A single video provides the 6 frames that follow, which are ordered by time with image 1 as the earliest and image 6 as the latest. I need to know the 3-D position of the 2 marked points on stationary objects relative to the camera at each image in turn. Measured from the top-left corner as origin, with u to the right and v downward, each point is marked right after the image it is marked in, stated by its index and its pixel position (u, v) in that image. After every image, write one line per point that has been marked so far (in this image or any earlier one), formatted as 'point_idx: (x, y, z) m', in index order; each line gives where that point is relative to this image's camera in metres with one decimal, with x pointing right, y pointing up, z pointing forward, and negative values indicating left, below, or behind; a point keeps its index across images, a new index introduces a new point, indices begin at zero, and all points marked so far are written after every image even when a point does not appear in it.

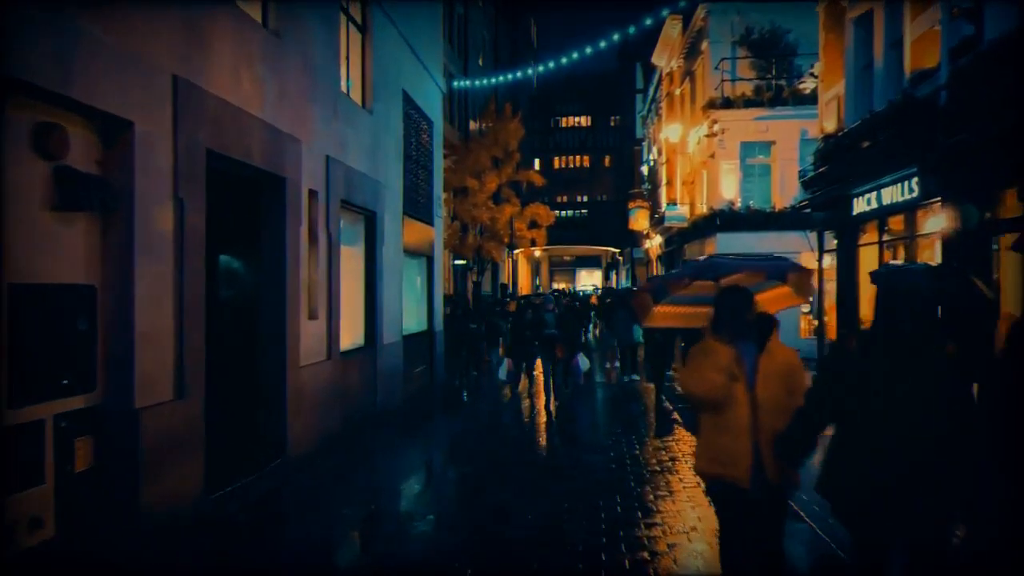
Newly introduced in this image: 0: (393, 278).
0: (-1.9, +0.1, +14.5) m
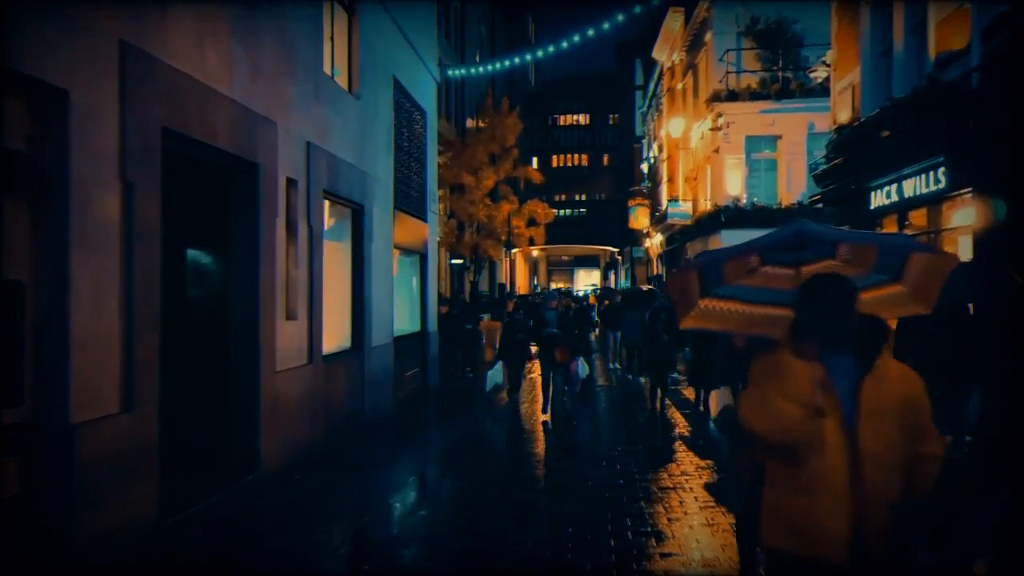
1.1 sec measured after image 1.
0: (-1.9, +0.2, +13.6) m
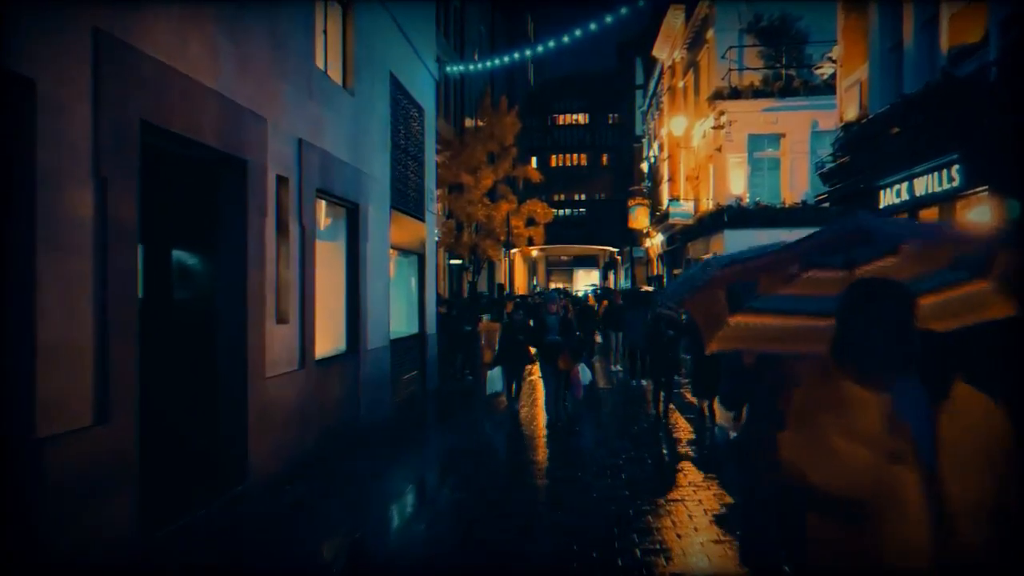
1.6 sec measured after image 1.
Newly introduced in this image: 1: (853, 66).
0: (-1.9, +0.1, +13.3) m
1: (+6.2, +4.0, +16.3) m
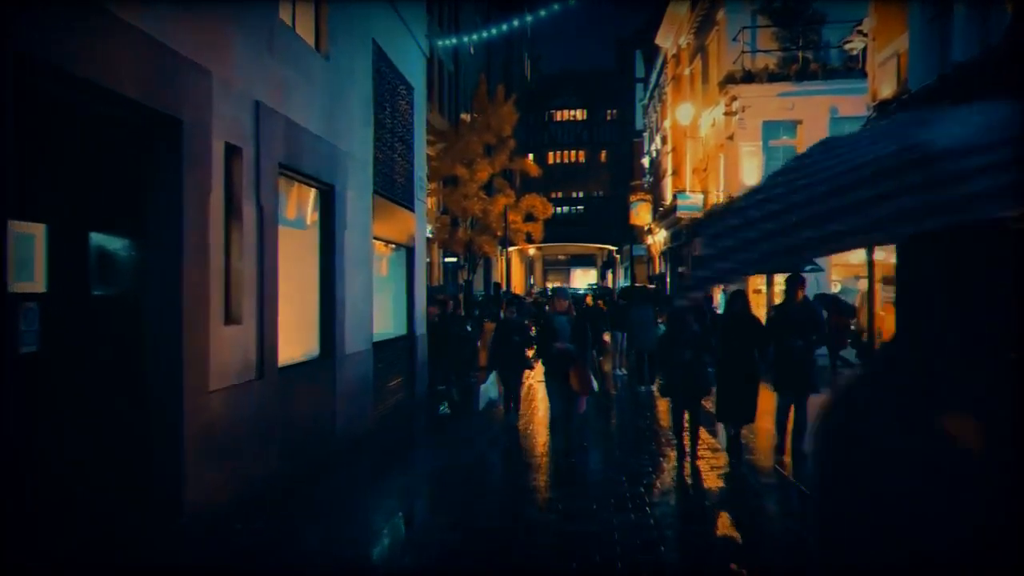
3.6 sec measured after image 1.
0: (-2.0, +0.2, +11.7) m
1: (+6.1, +4.1, +14.8) m
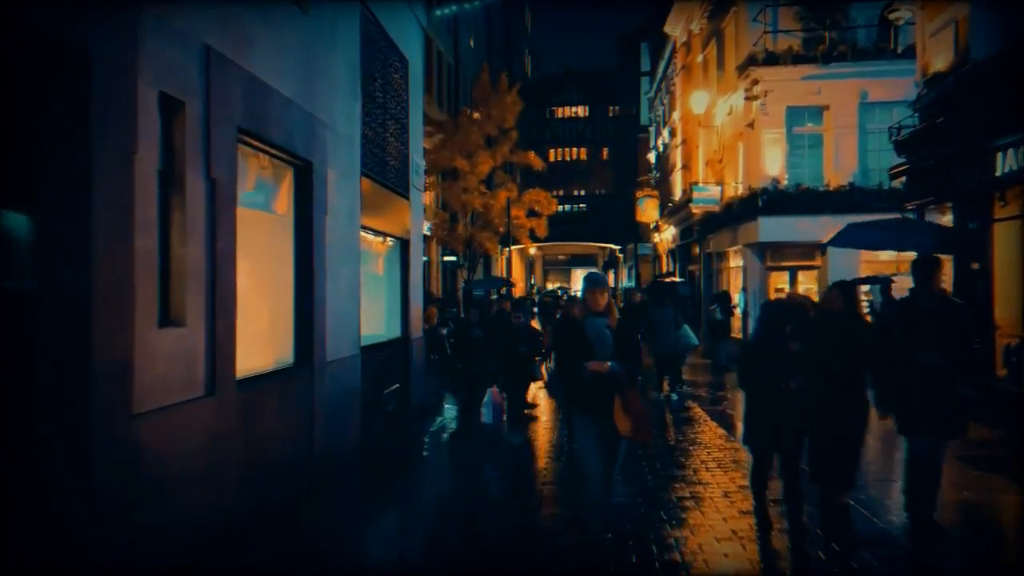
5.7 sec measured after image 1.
0: (-1.8, +0.2, +10.1) m
1: (+6.2, +4.1, +13.2) m
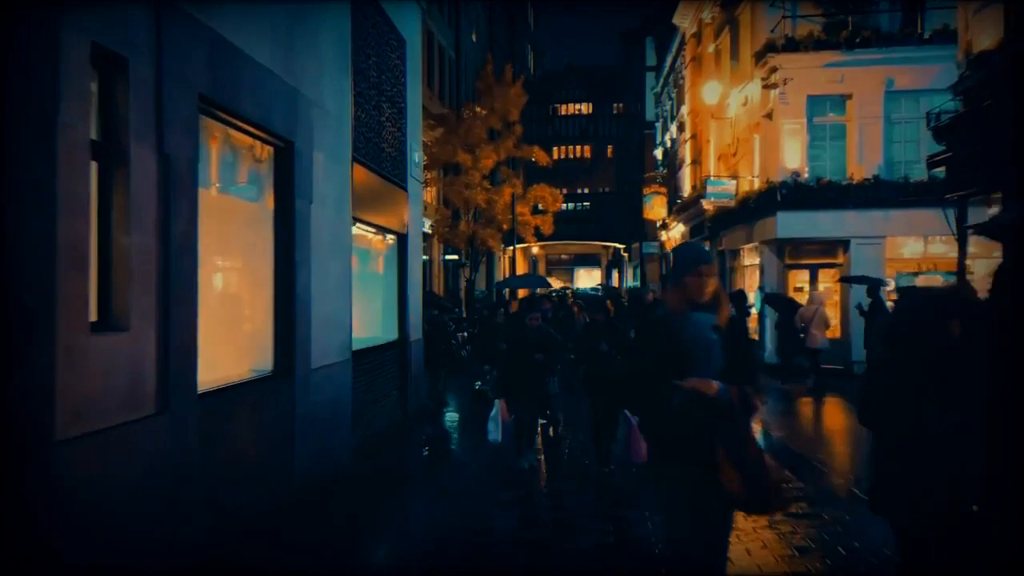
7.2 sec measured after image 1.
0: (-1.8, +0.3, +9.0) m
1: (+6.3, +4.1, +12.2) m
